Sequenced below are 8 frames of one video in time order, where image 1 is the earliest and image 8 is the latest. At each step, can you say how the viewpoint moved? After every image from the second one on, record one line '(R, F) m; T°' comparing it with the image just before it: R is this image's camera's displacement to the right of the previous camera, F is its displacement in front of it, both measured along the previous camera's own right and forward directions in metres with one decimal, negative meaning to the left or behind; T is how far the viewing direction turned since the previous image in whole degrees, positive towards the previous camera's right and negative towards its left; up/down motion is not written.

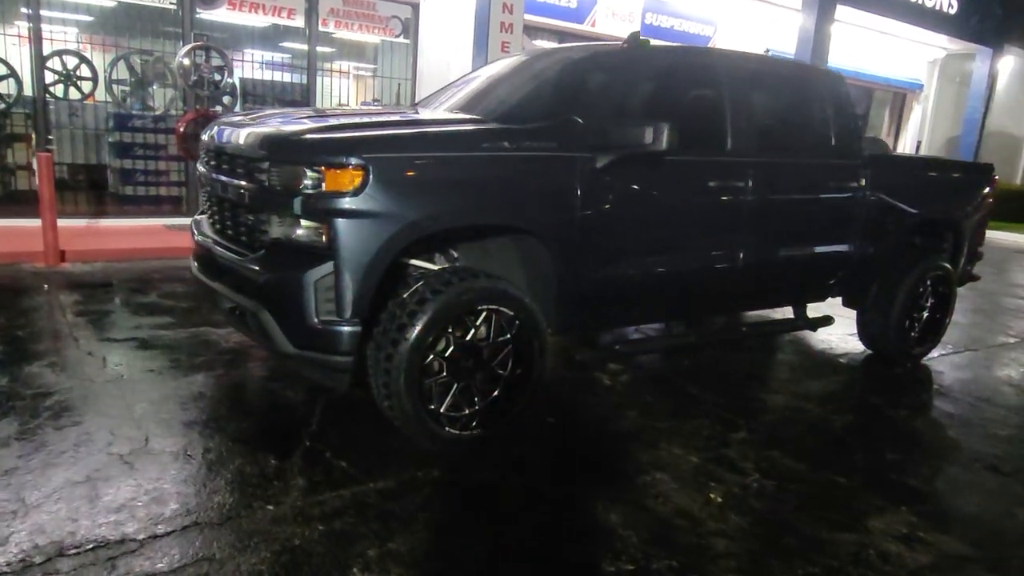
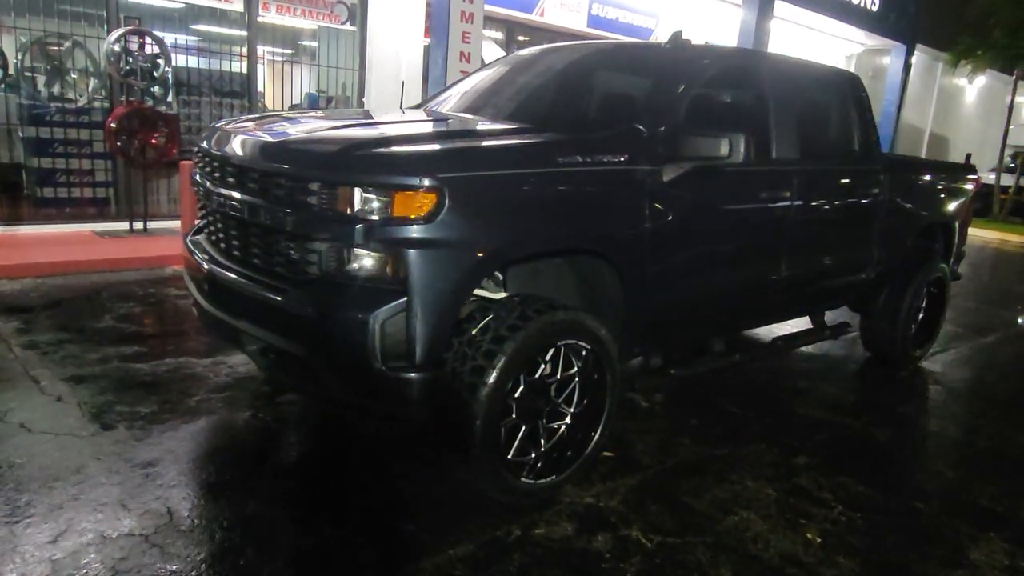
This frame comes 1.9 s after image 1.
(-0.7, +0.4) m; +7°
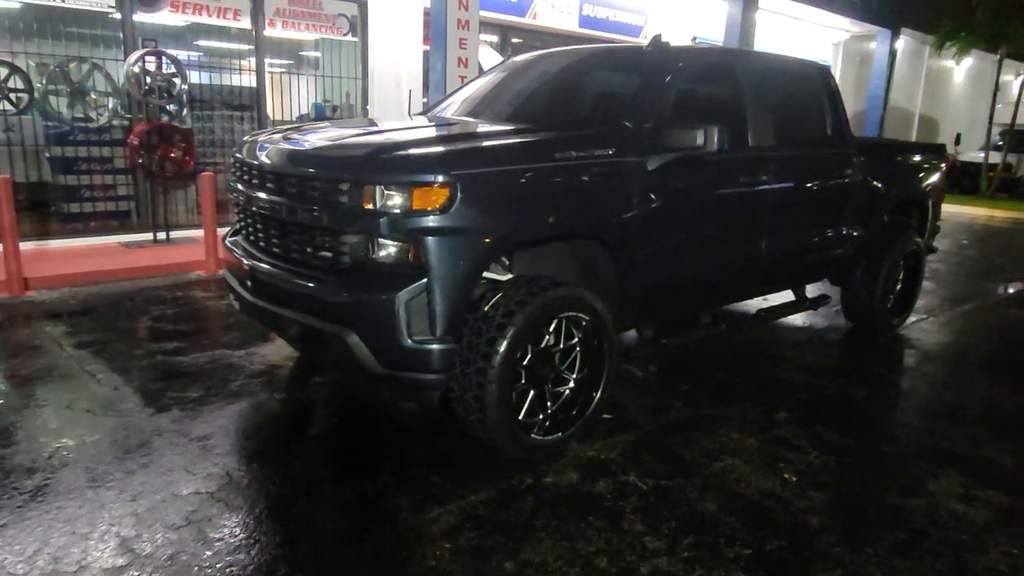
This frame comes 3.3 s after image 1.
(0.0, -0.5) m; 0°
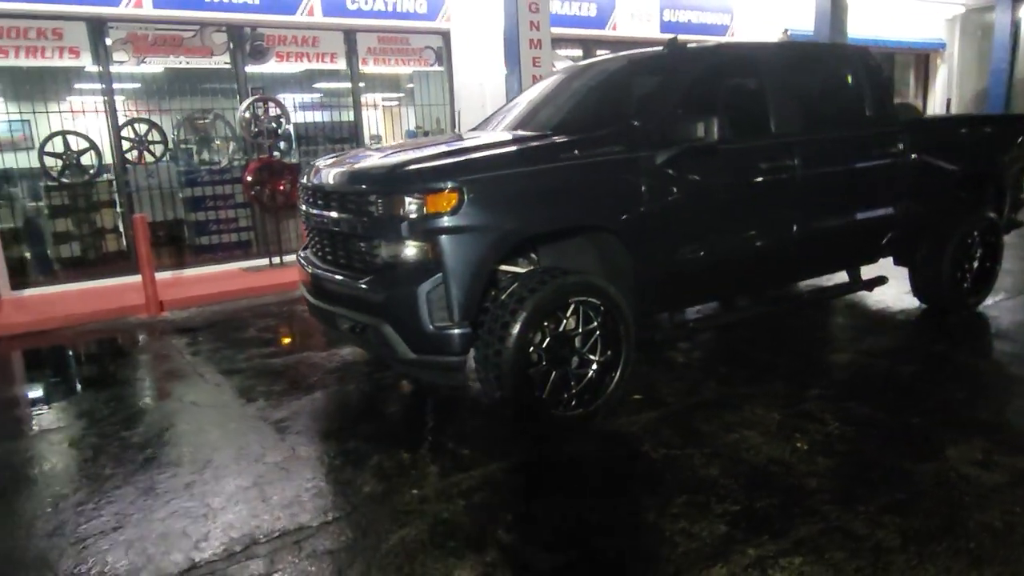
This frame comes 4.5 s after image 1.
(+0.6, -0.4) m; -10°
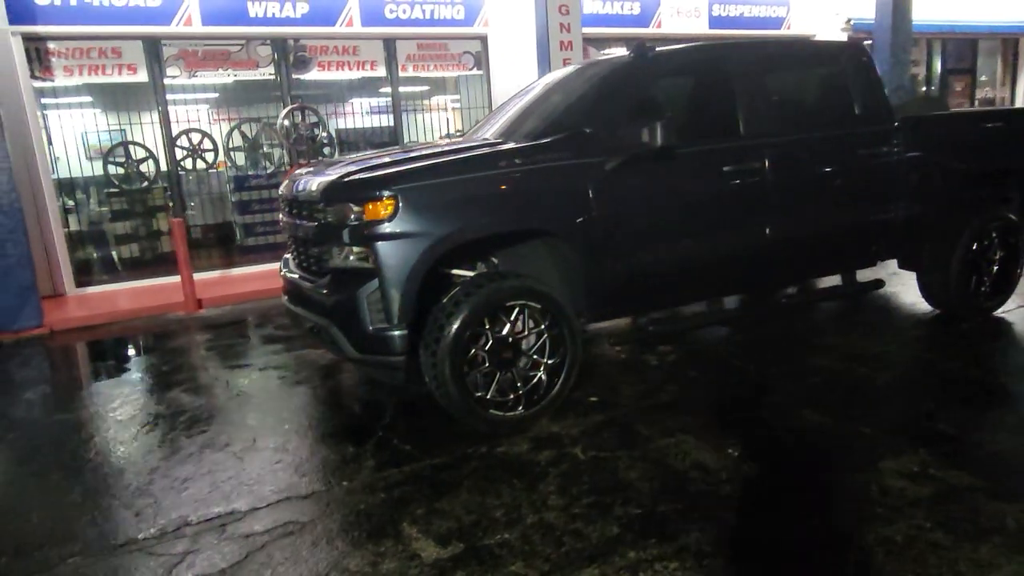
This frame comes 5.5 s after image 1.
(+0.8, -0.1) m; -7°
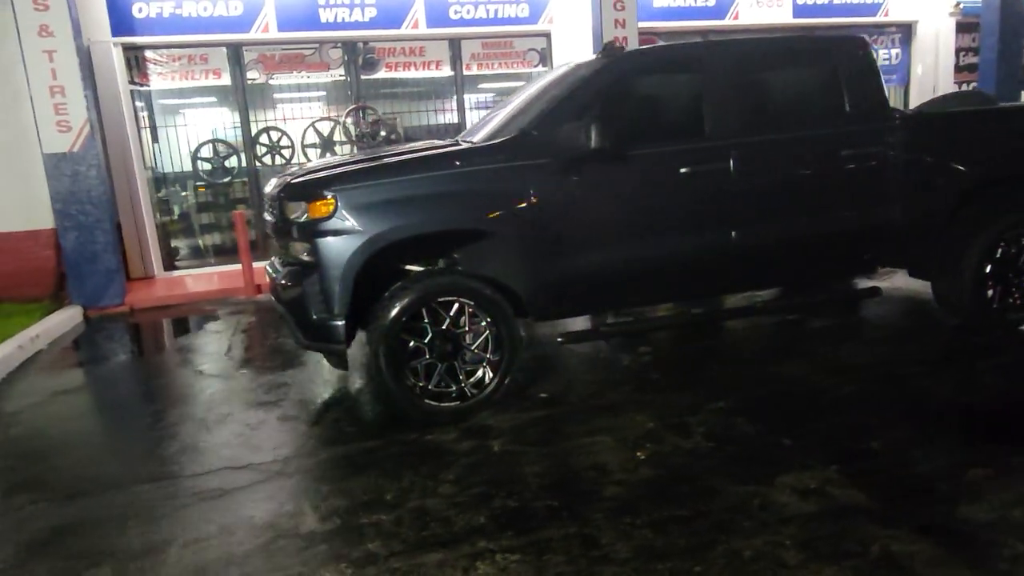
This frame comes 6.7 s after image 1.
(+1.1, -0.1) m; -10°
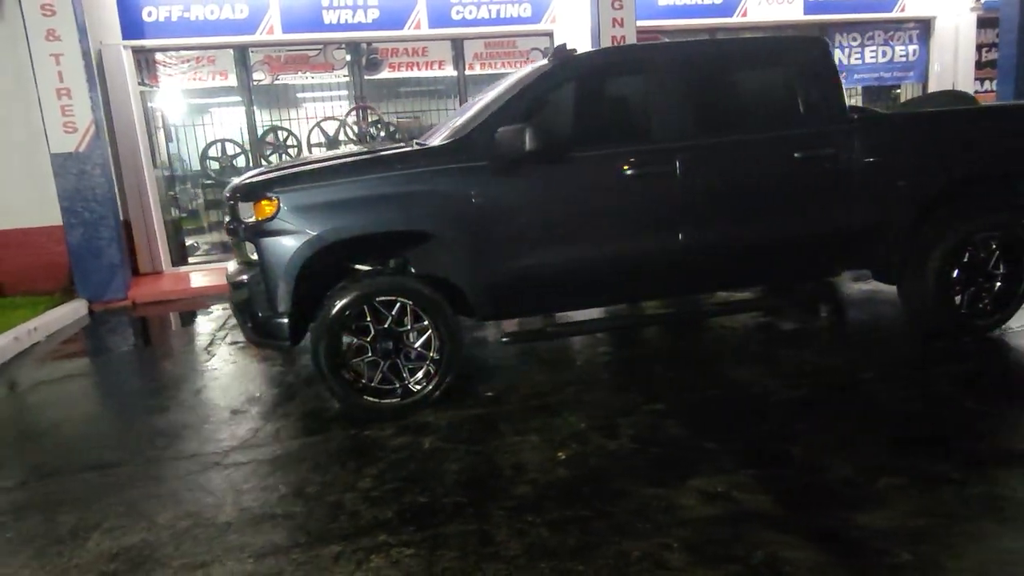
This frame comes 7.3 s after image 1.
(+0.6, 0.0) m; -3°
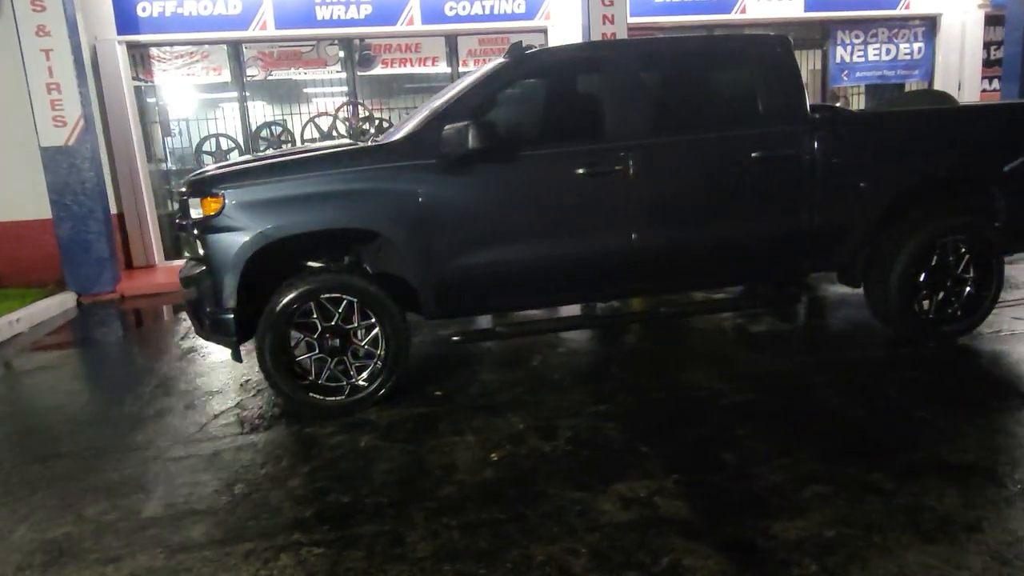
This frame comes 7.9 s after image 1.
(+0.4, 0.0) m; -2°
